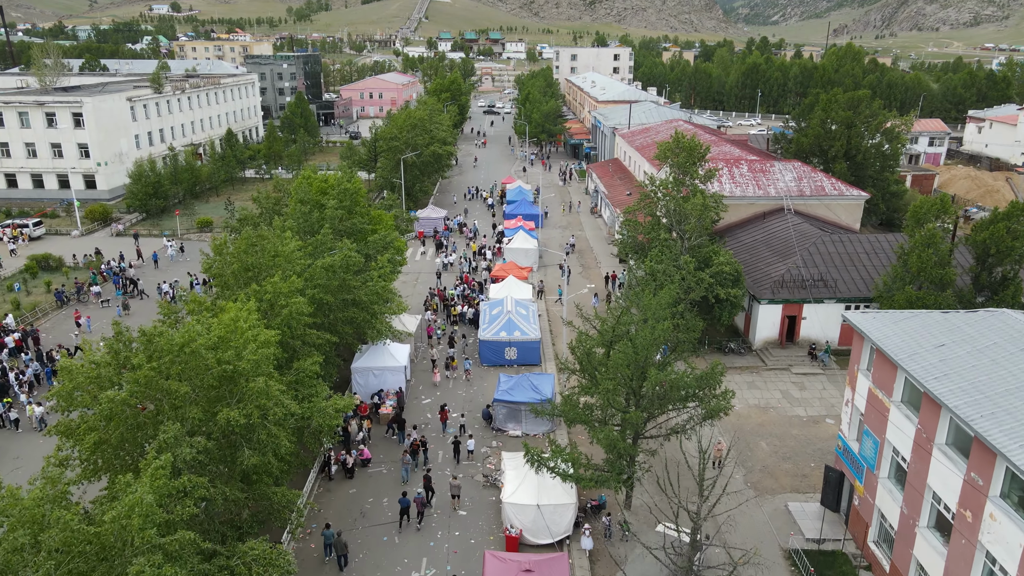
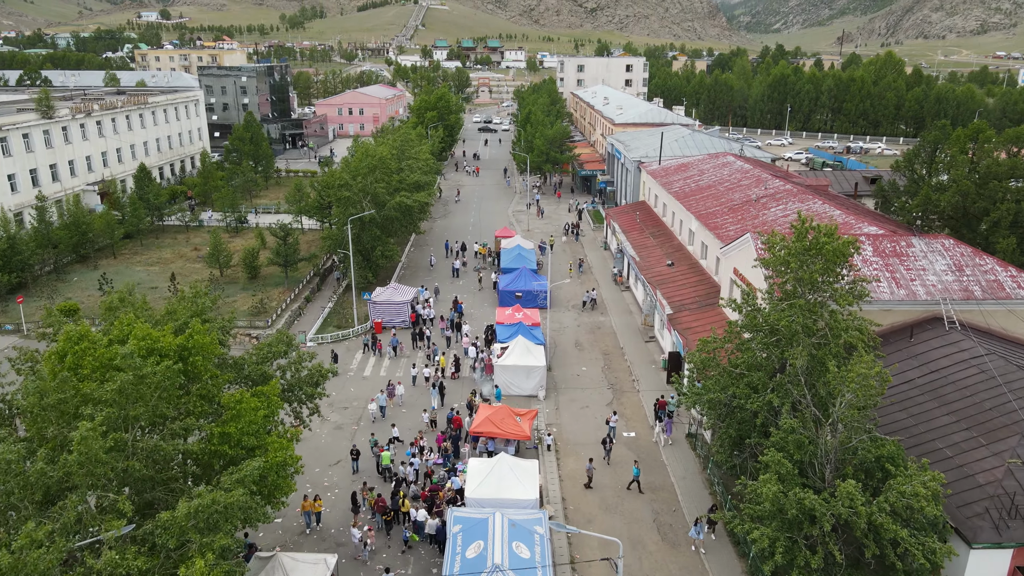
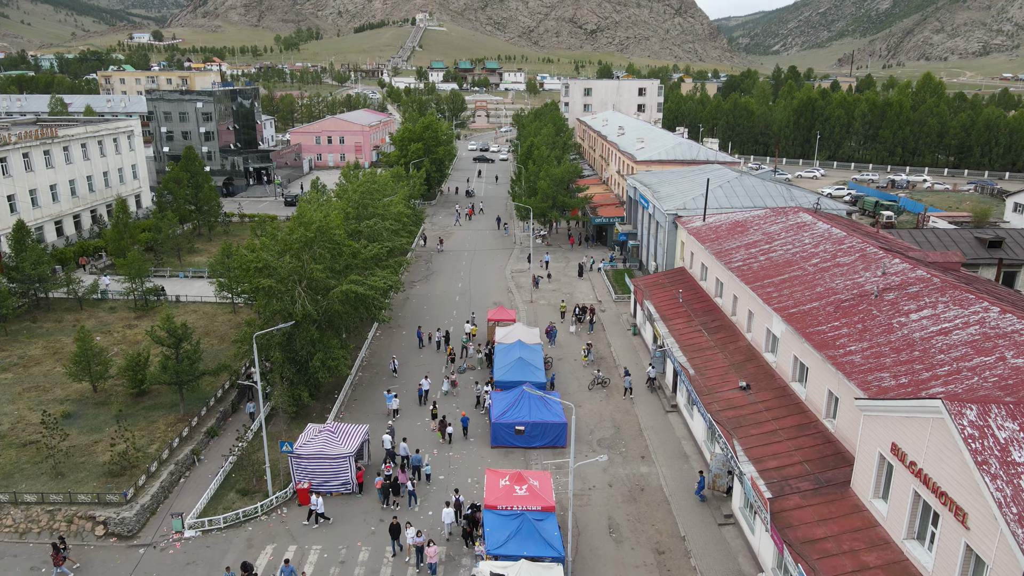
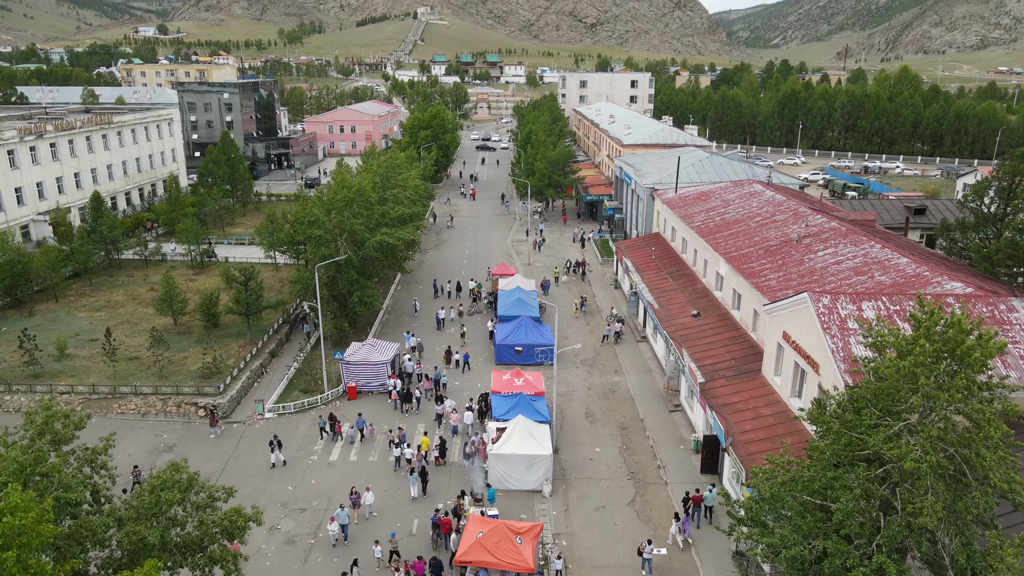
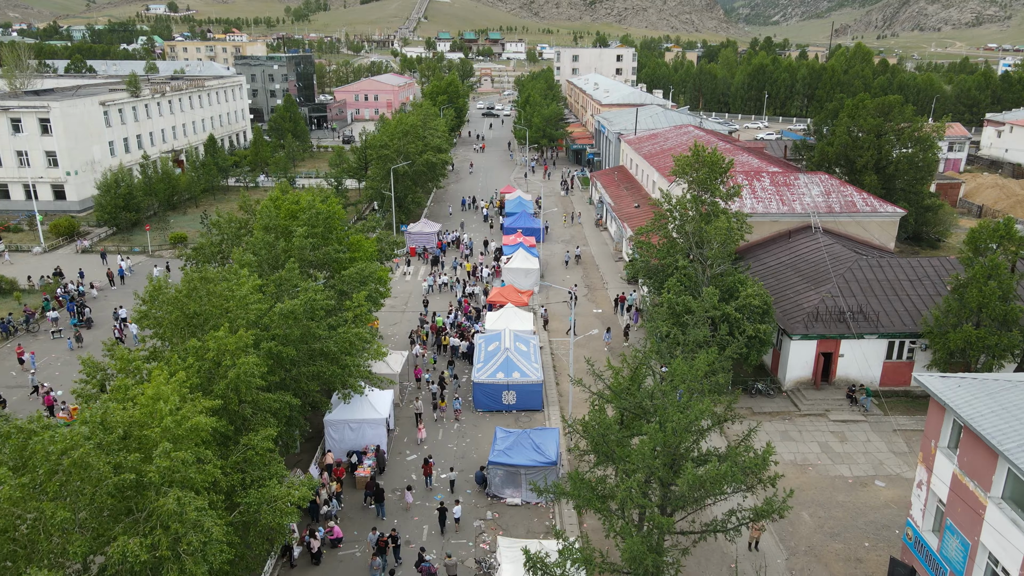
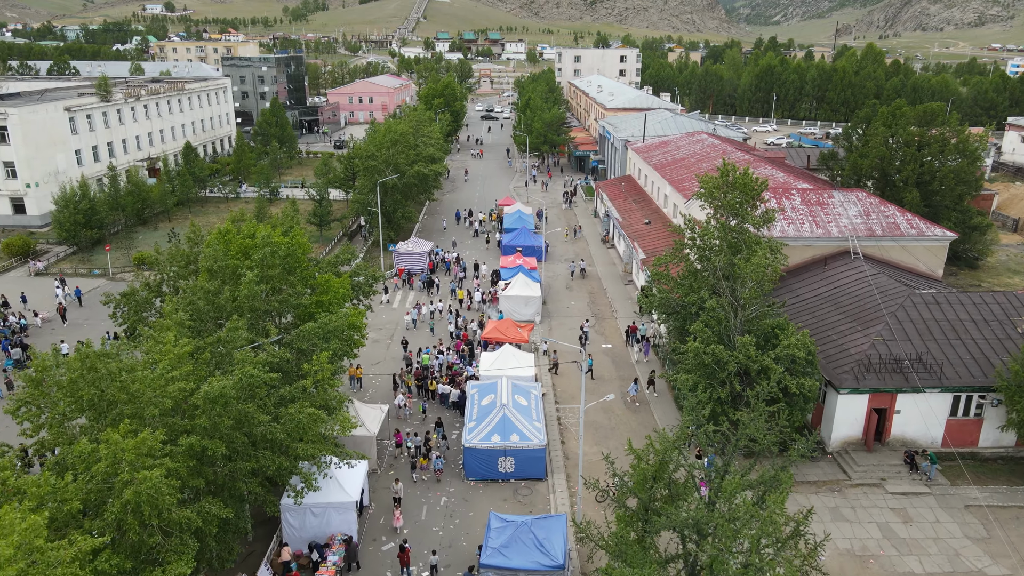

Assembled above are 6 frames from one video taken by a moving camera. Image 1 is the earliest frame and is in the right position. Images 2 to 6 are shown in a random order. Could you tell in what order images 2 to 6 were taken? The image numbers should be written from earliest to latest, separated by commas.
5, 6, 2, 4, 3
